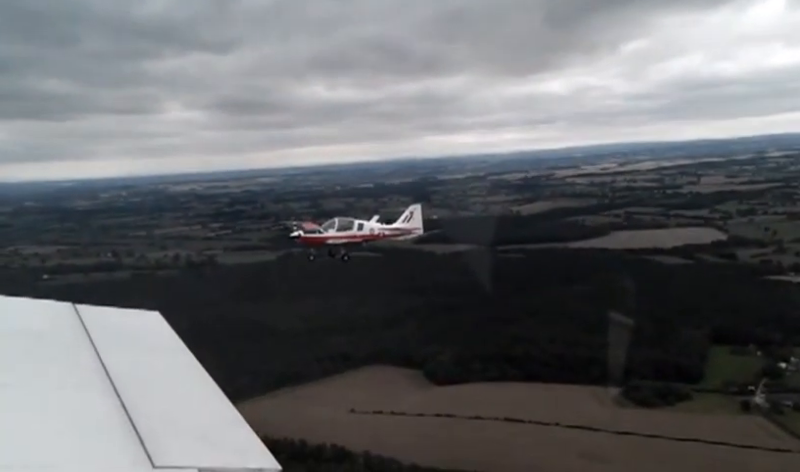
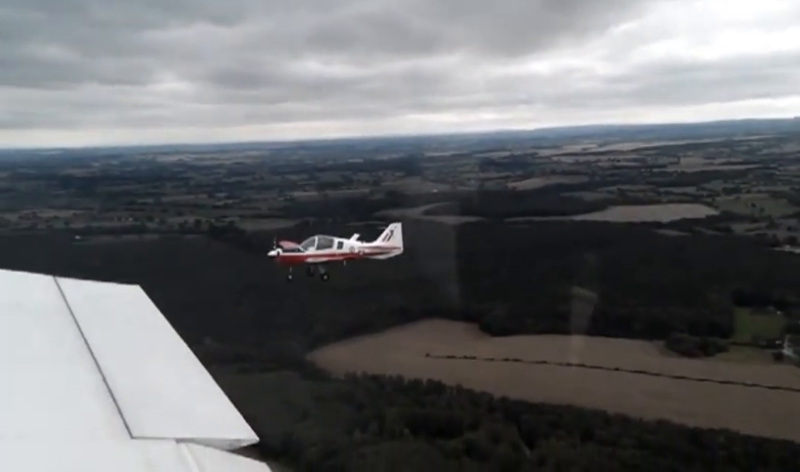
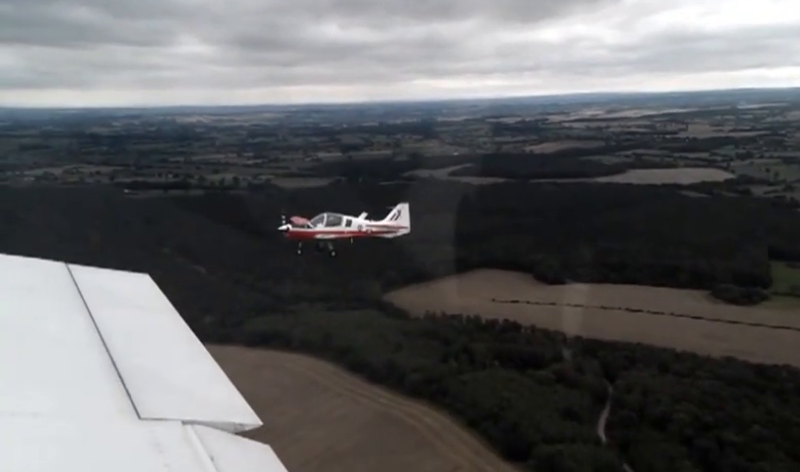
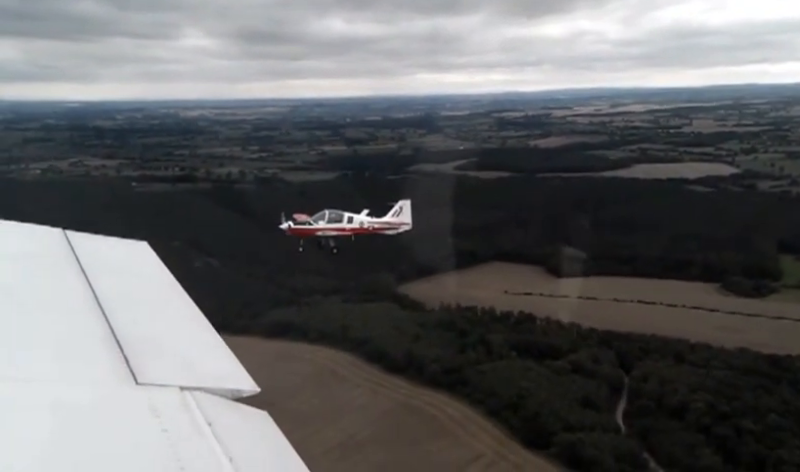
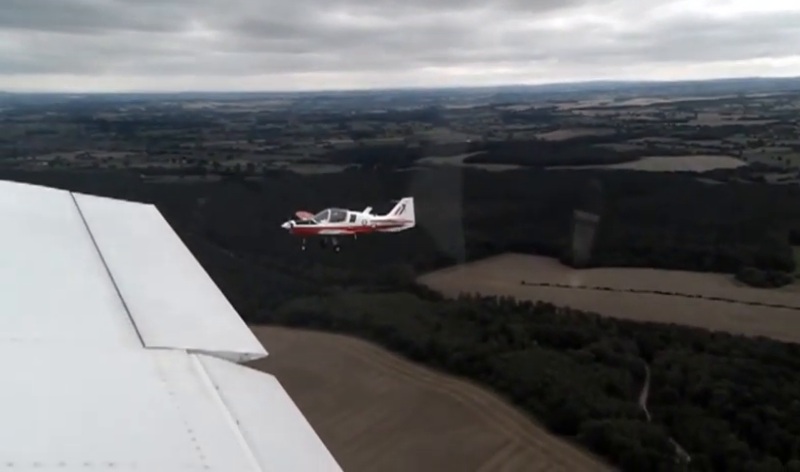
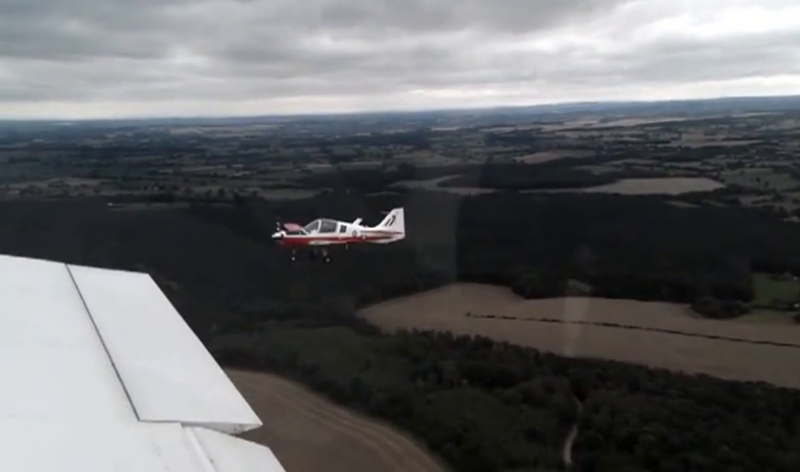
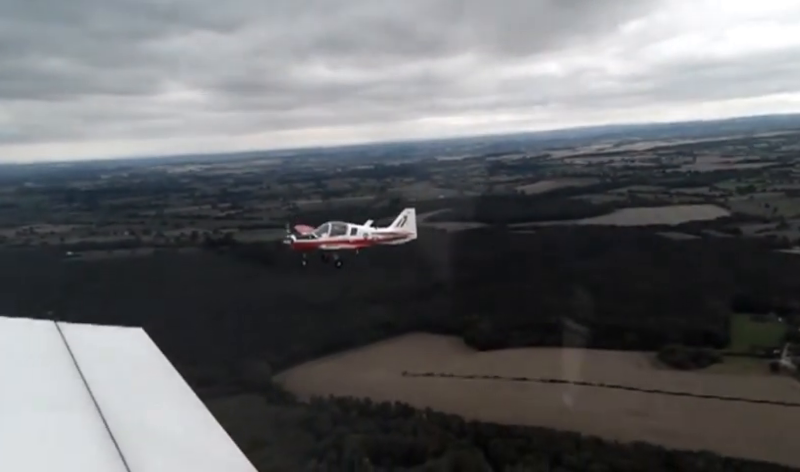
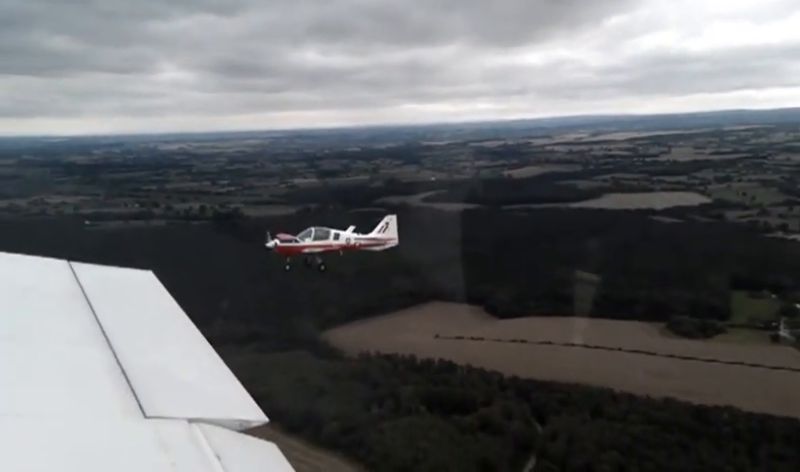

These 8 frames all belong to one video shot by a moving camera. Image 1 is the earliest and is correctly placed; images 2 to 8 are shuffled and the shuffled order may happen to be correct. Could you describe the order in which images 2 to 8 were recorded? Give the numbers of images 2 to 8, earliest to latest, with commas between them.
7, 2, 8, 6, 3, 4, 5
